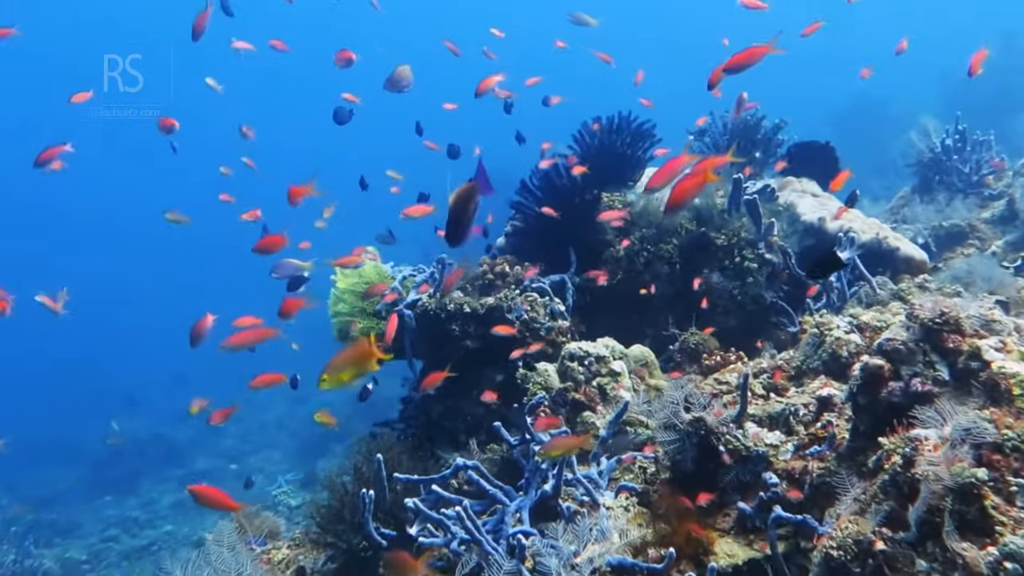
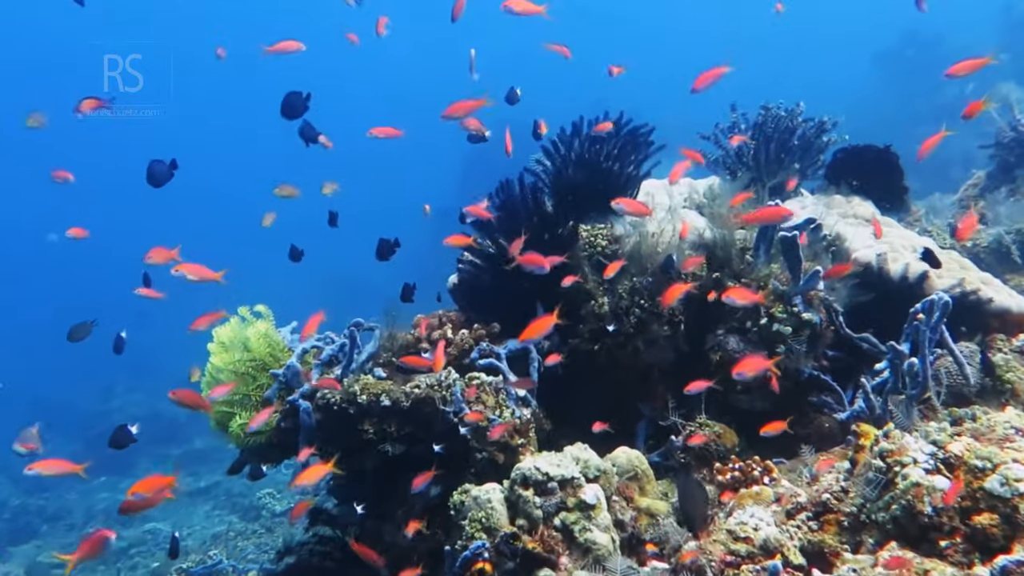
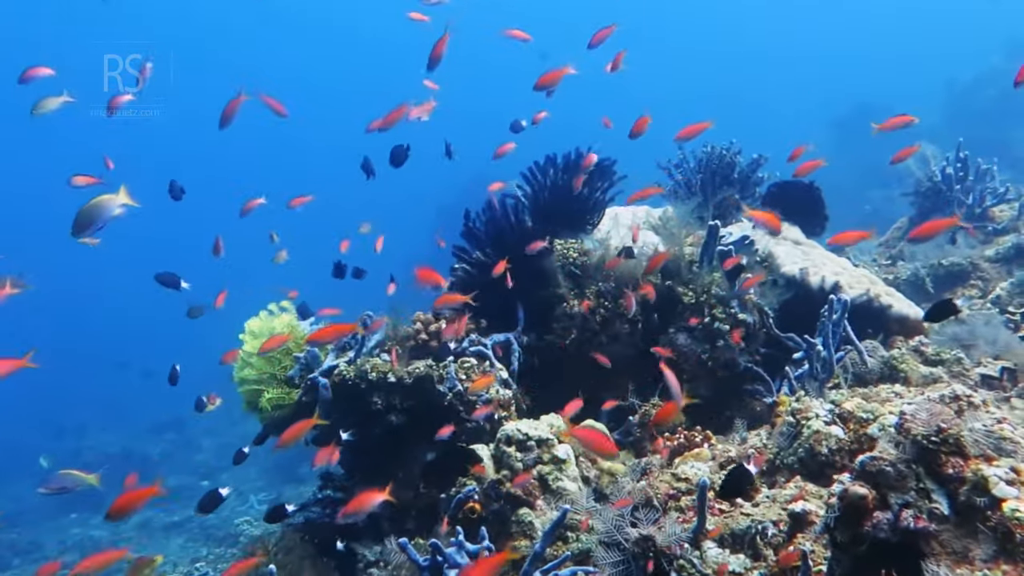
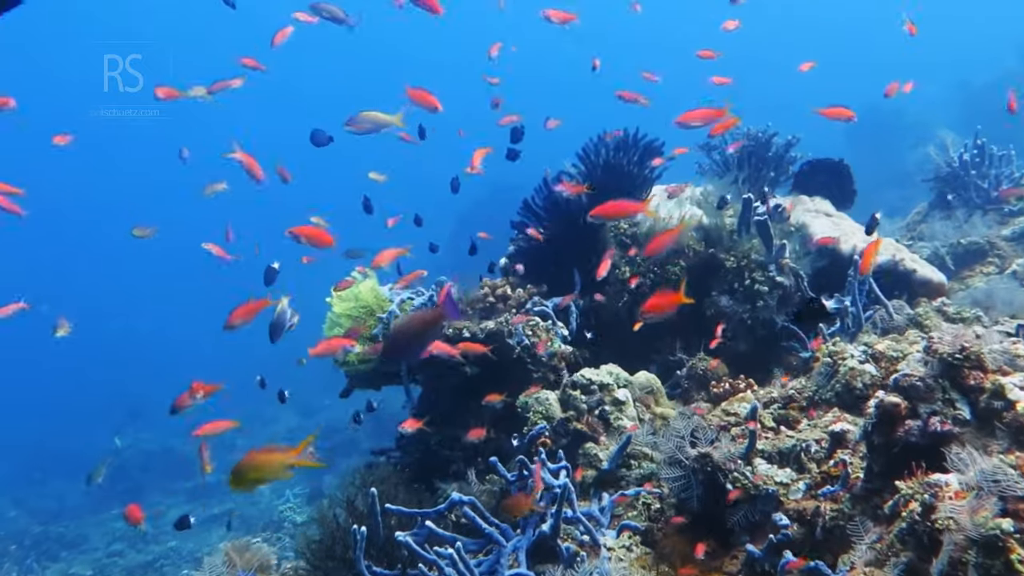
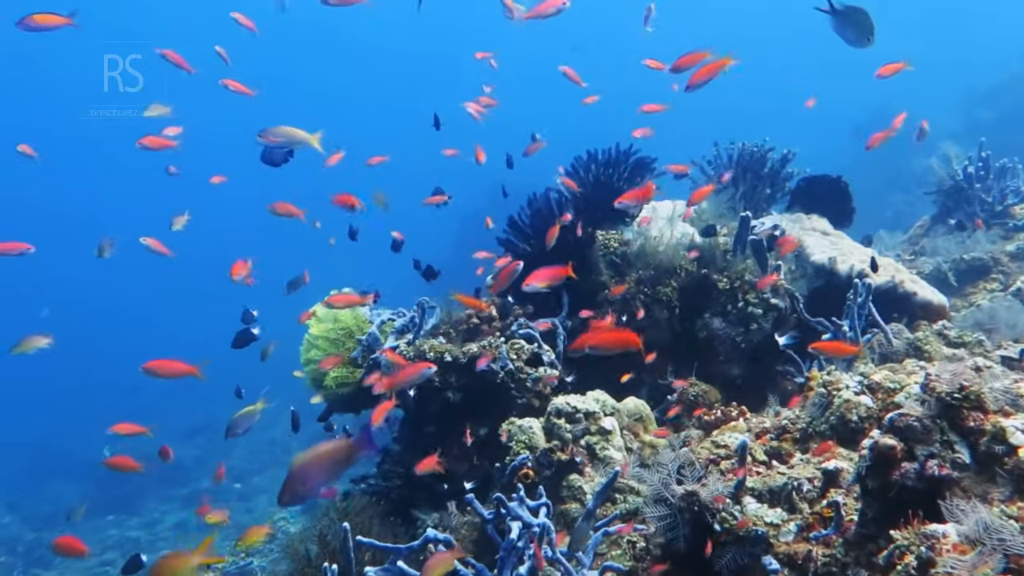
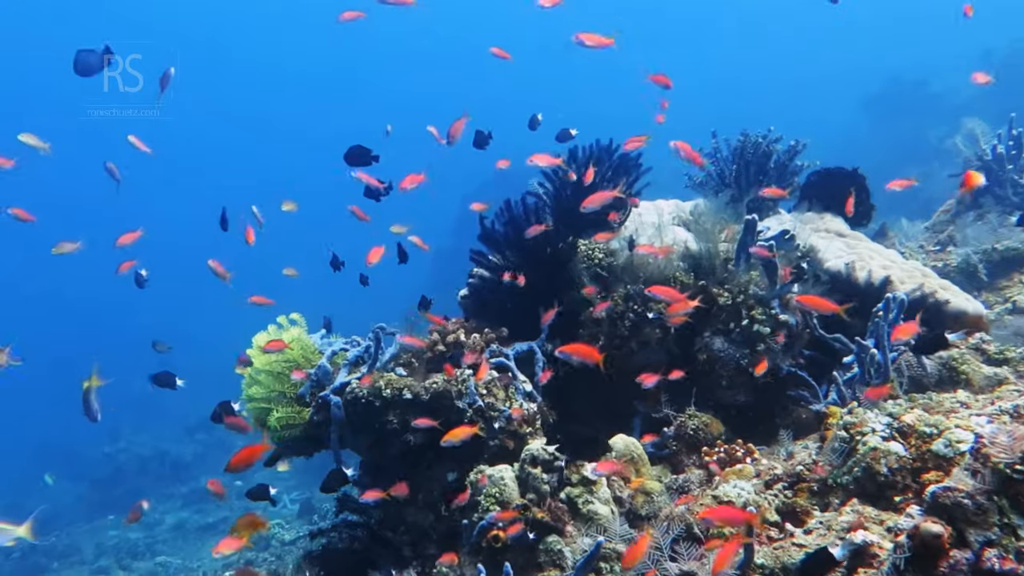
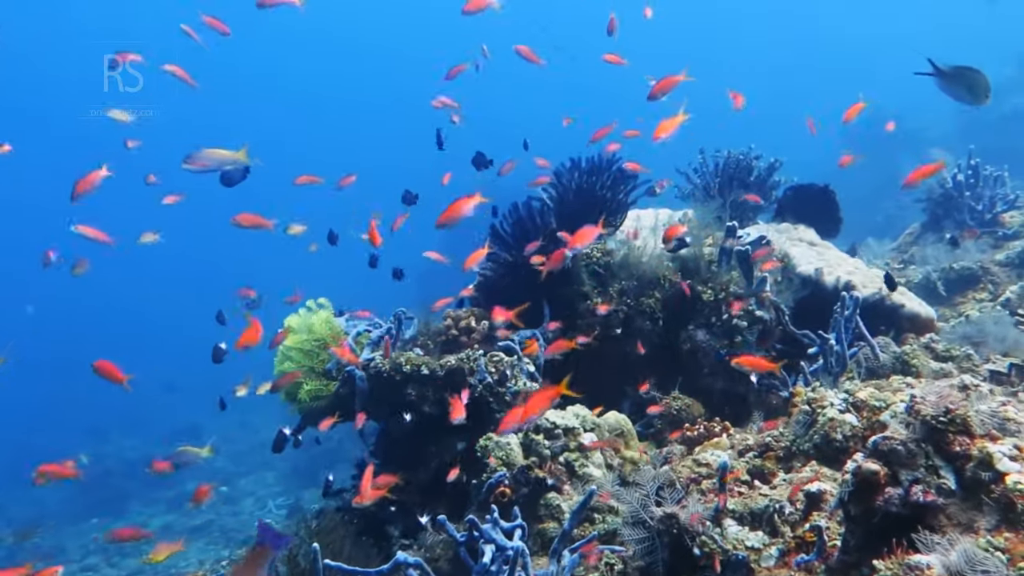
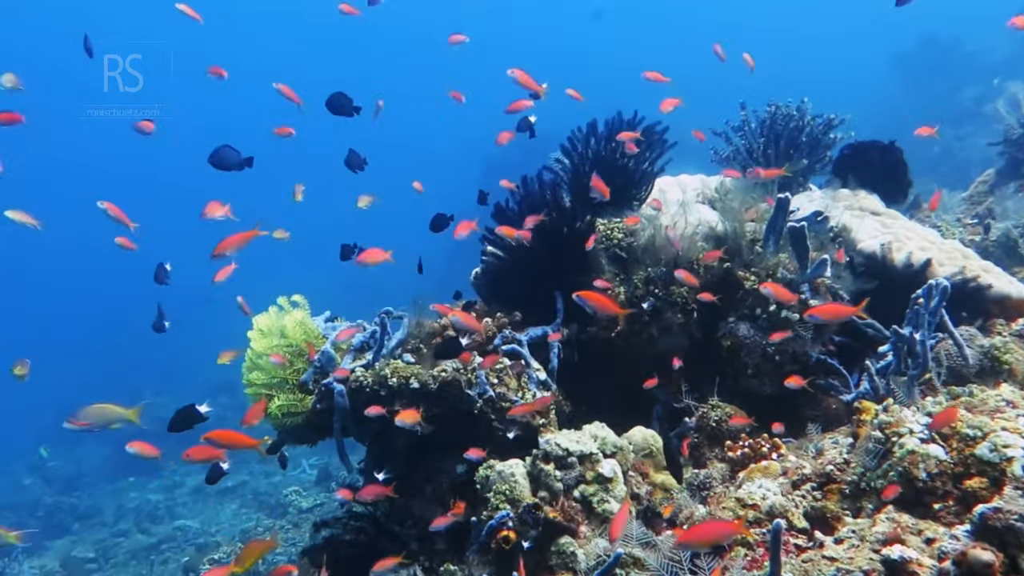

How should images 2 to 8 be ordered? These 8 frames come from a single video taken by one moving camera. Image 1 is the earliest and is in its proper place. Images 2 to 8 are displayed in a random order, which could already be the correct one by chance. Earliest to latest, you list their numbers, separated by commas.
4, 5, 7, 3, 6, 8, 2
